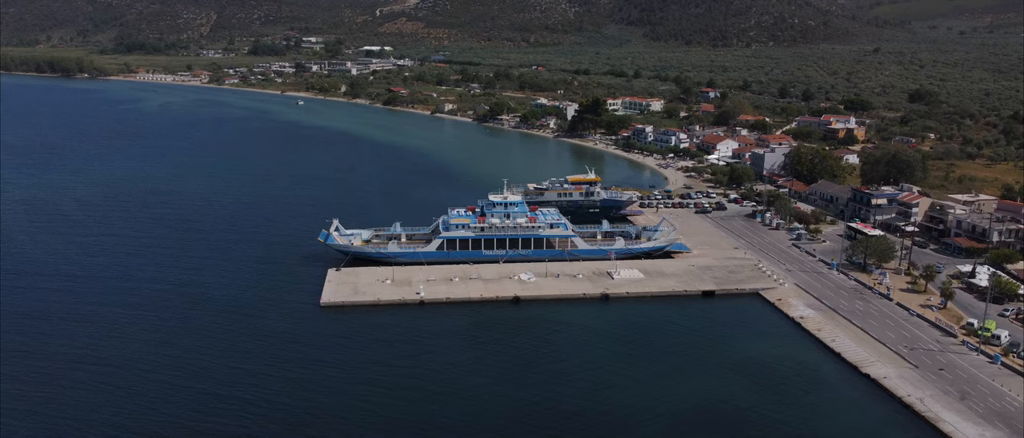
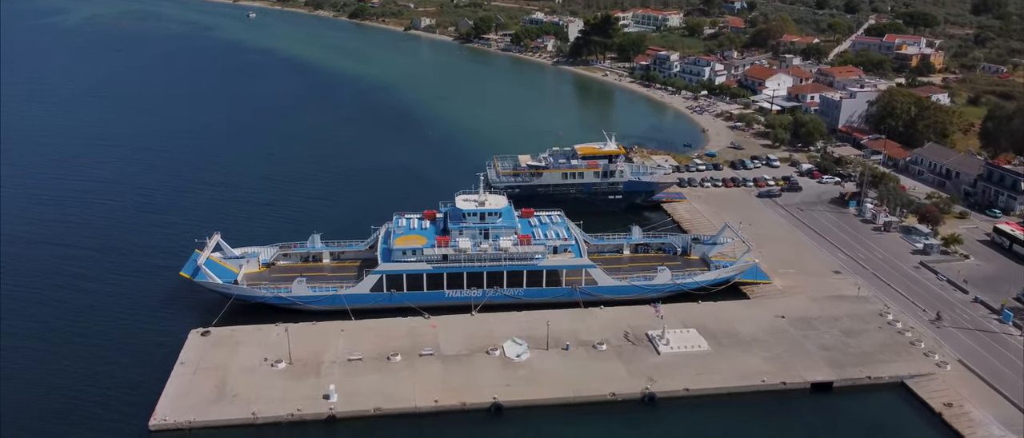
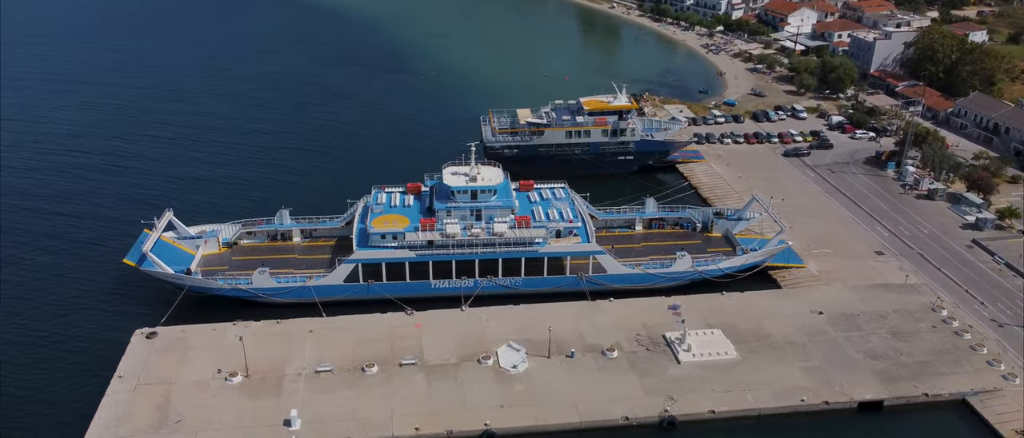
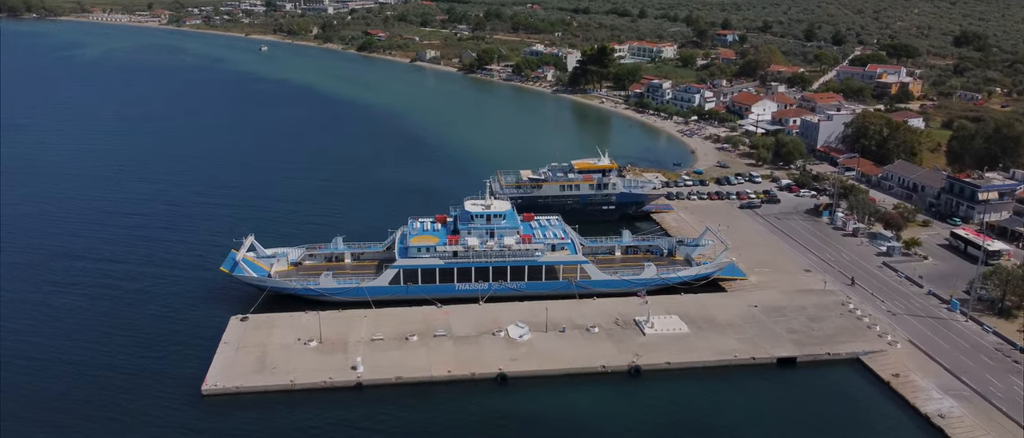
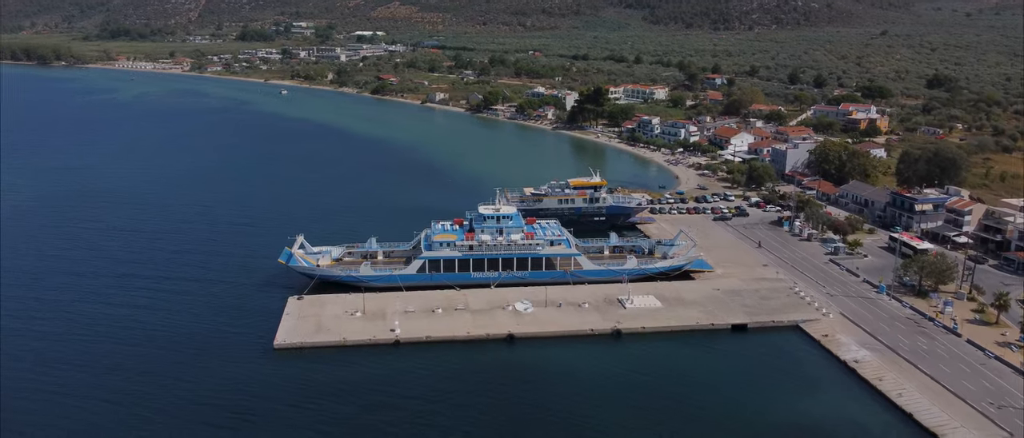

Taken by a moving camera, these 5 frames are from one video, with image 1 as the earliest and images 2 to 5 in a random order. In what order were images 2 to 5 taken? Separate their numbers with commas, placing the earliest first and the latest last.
5, 4, 2, 3
